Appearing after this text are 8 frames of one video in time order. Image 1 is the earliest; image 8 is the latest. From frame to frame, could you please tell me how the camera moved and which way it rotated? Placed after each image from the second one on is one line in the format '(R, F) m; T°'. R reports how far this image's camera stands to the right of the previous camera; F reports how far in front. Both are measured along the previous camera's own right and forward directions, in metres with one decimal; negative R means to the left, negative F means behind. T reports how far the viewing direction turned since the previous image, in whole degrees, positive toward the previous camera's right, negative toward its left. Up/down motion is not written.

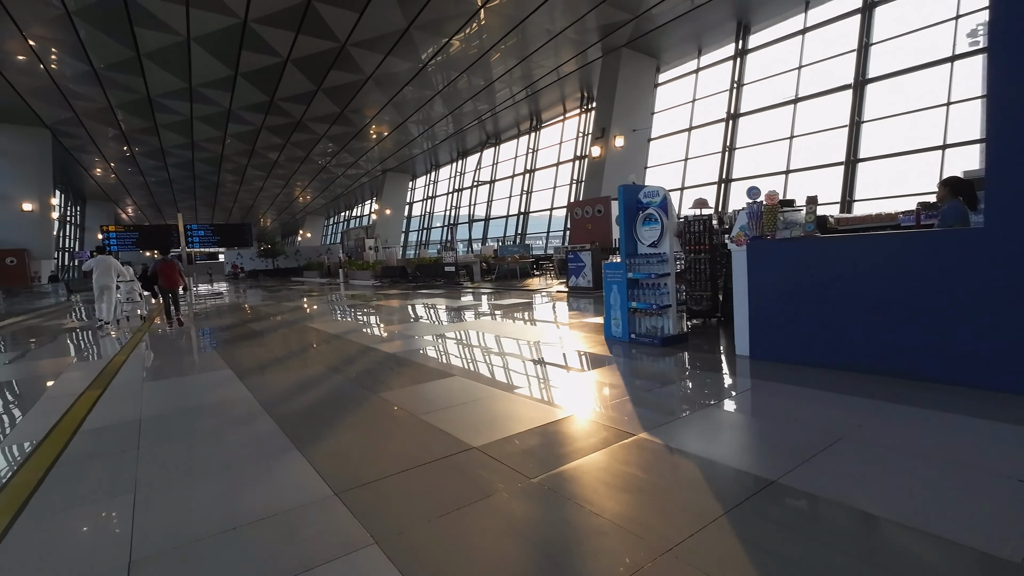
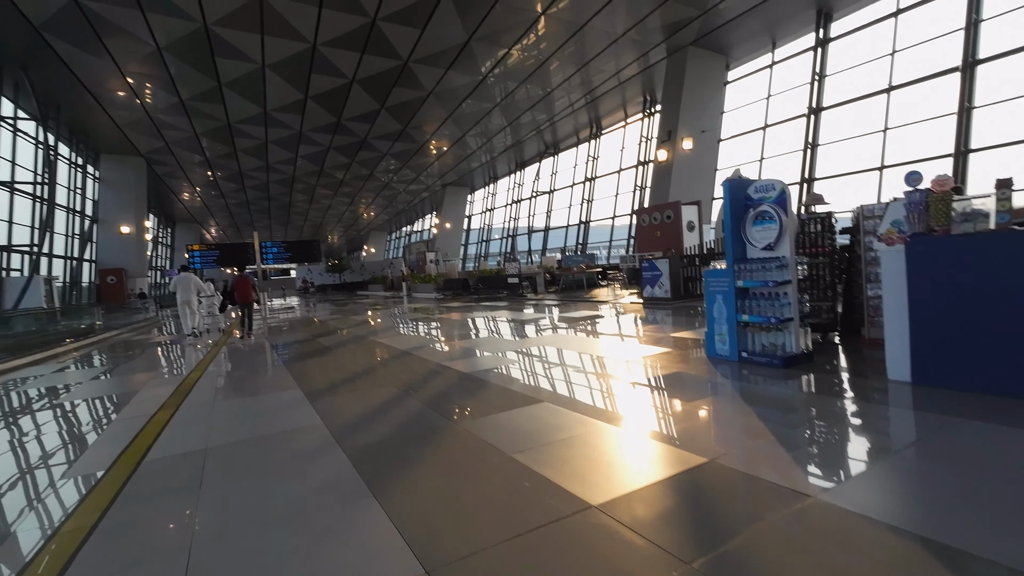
(-0.2, +0.3) m; -7°
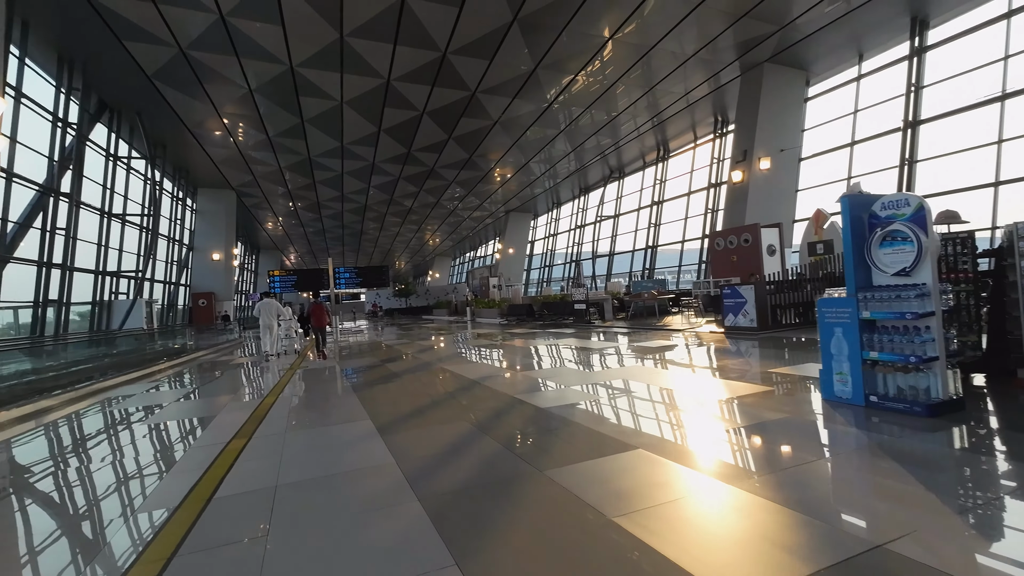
(-0.1, +0.2) m; -7°
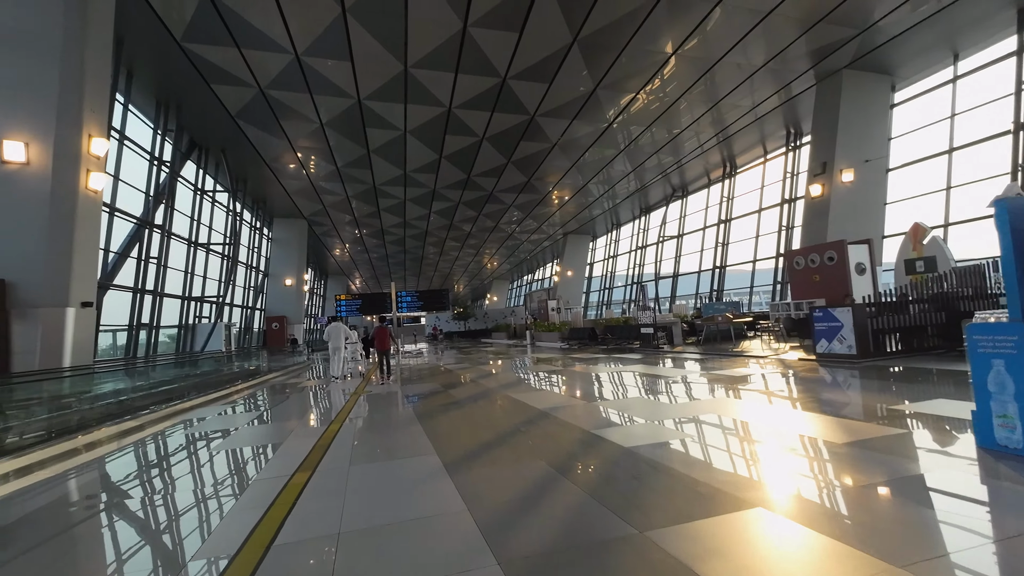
(-0.1, +0.2) m; -7°
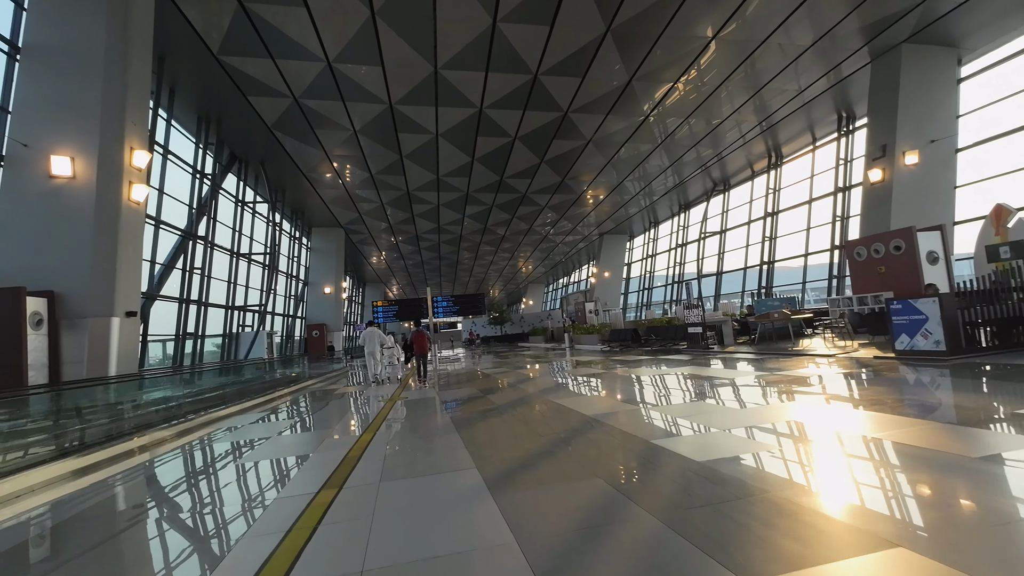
(-0.1, +0.3) m; -4°
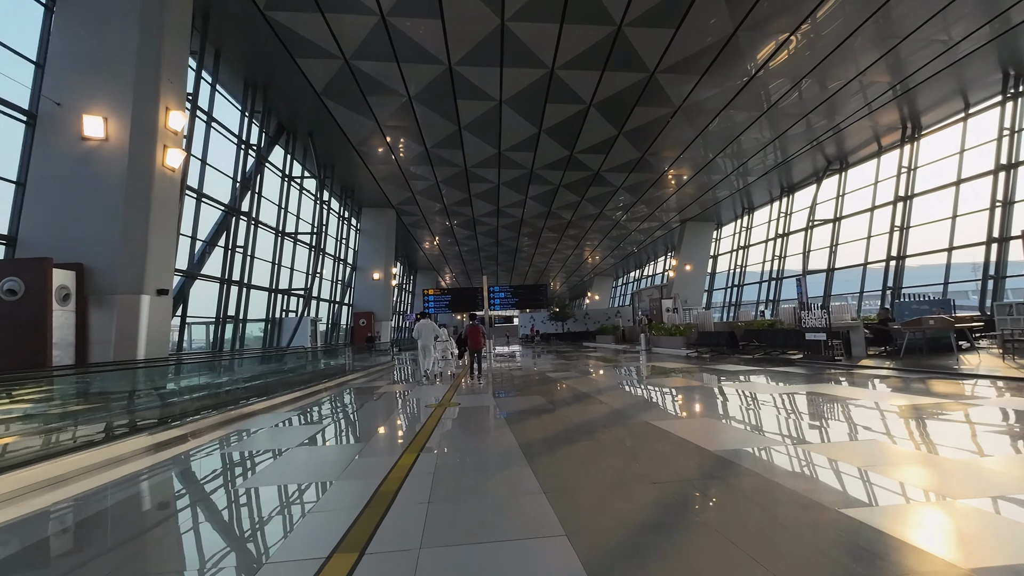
(-0.1, +1.4) m; -8°
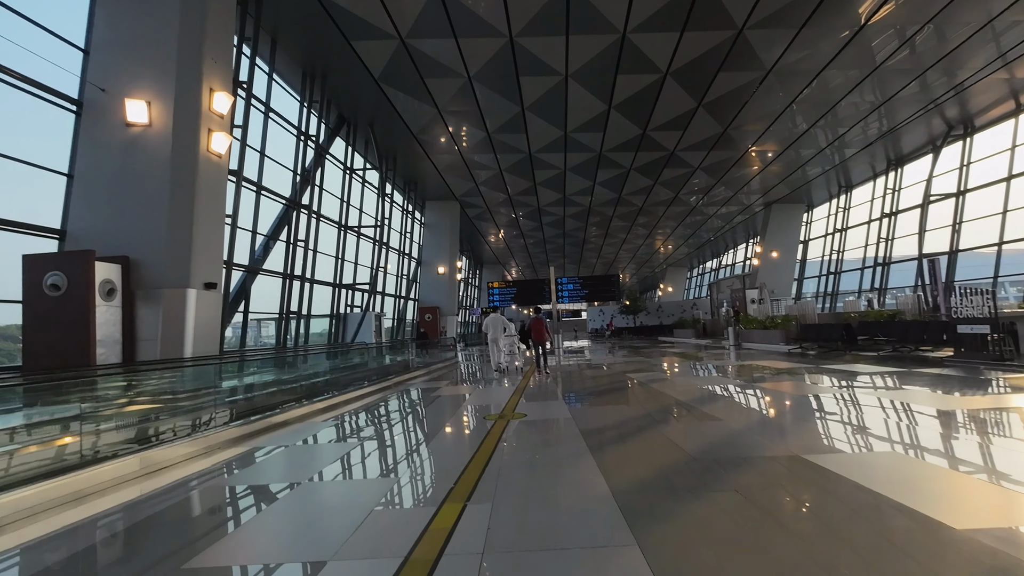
(-0.1, +0.9) m; -7°
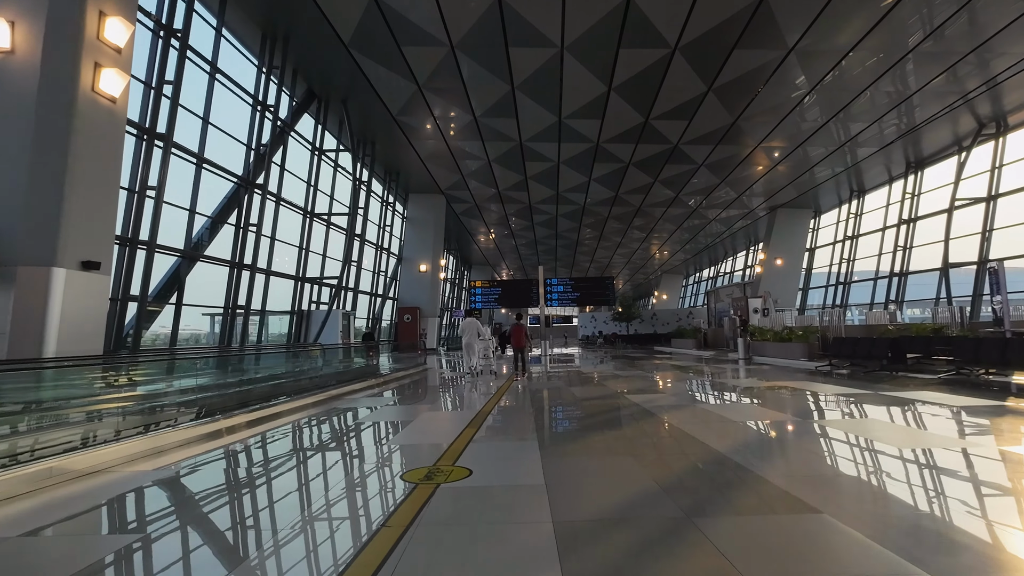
(+0.2, +1.4) m; +1°
